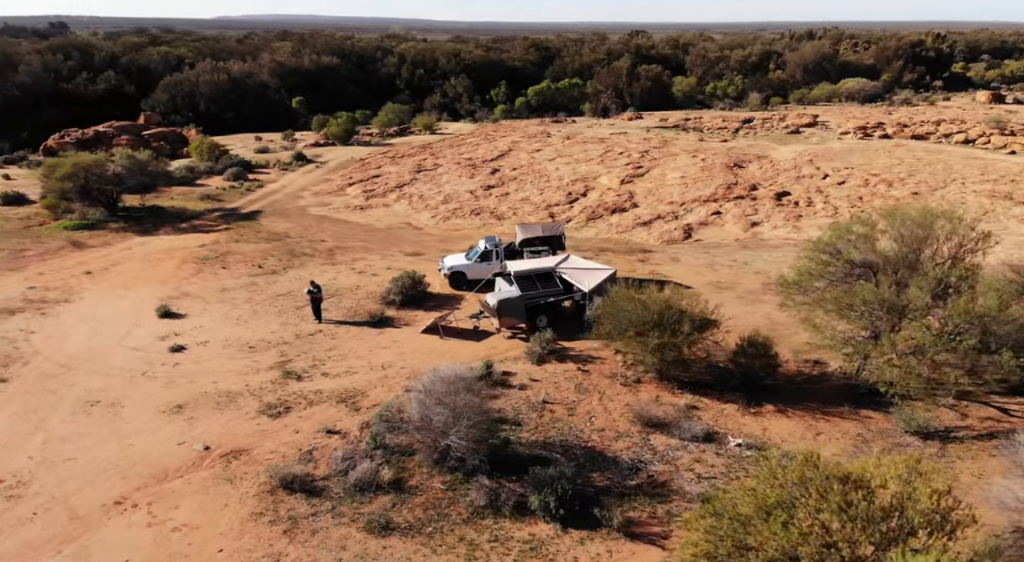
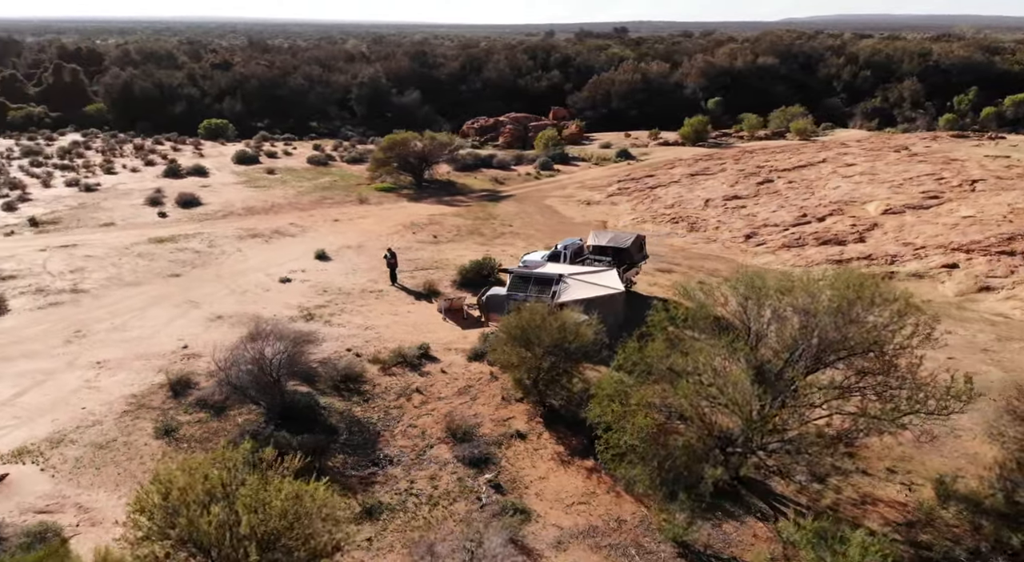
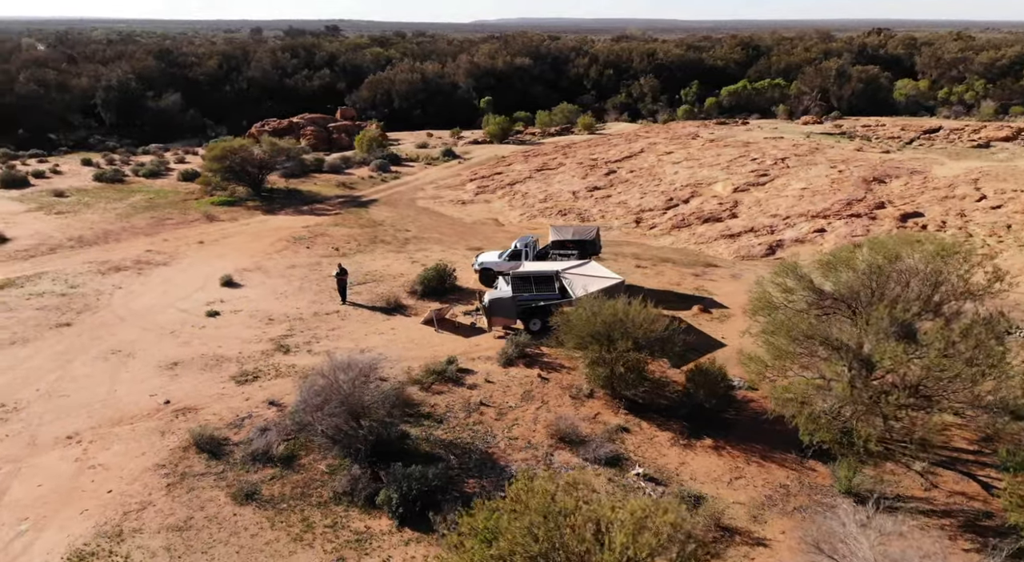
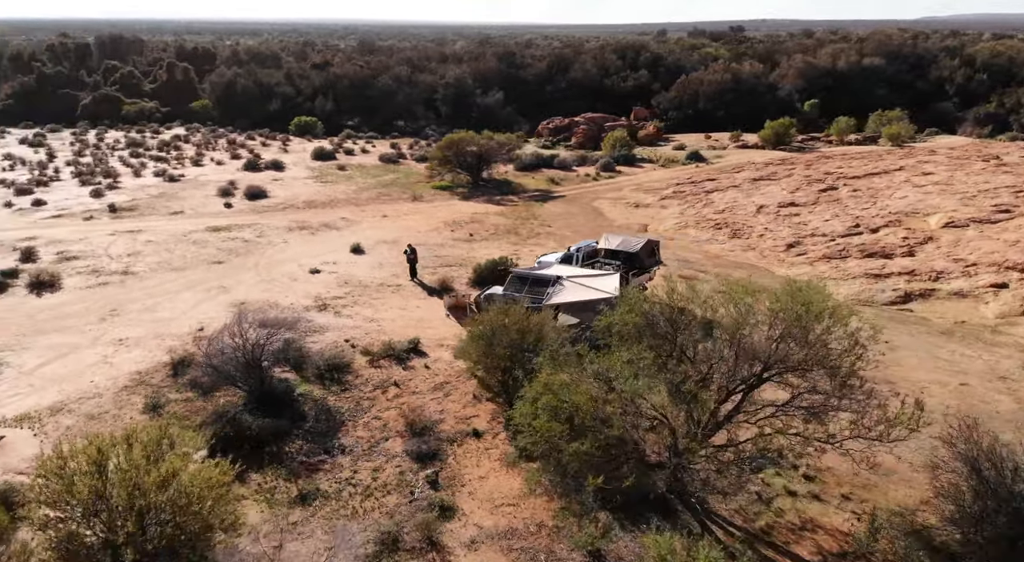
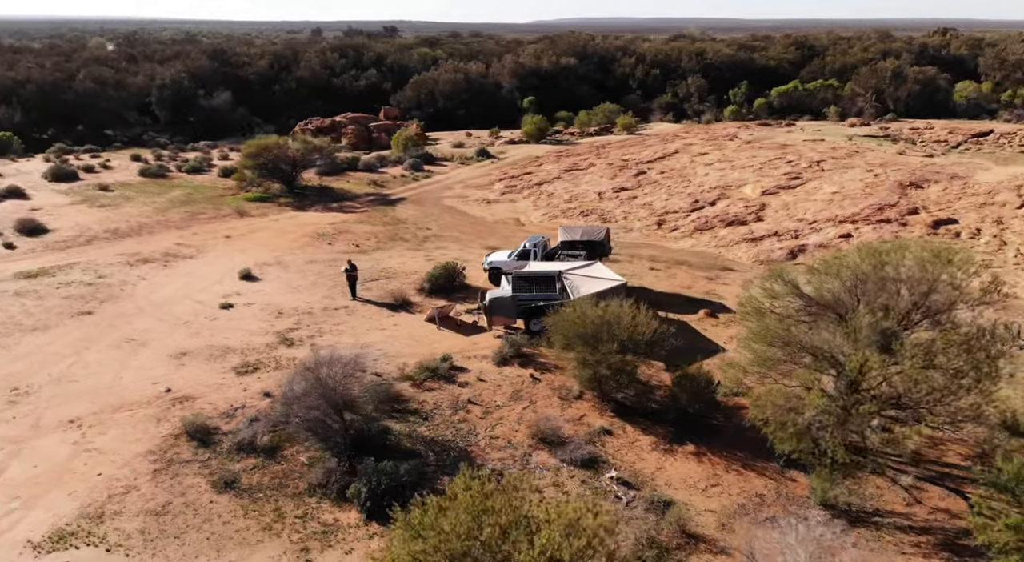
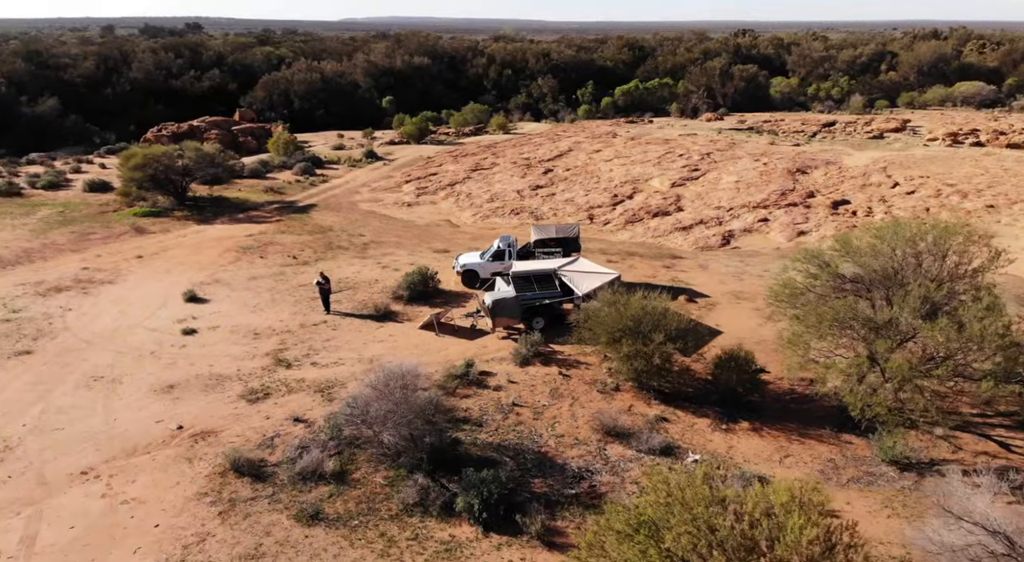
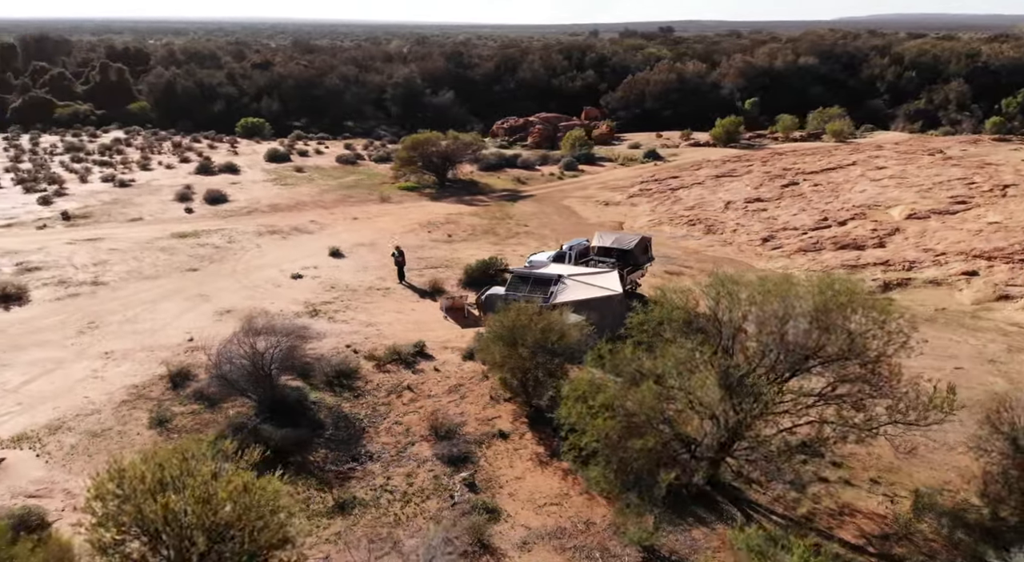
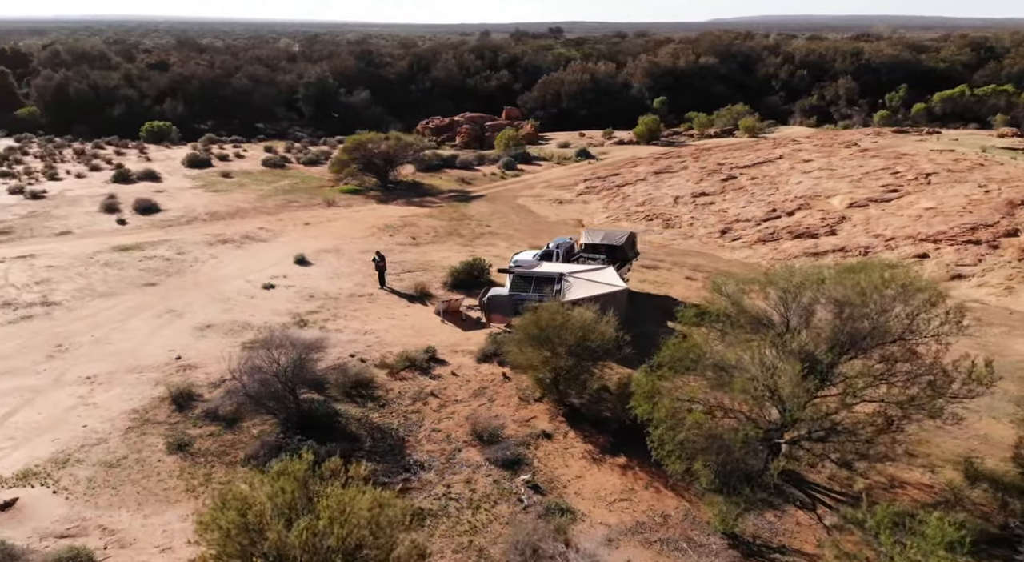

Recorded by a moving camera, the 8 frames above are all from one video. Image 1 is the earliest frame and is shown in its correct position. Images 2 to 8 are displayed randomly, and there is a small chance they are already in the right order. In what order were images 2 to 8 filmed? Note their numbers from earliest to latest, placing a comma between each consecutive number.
6, 3, 5, 8, 2, 7, 4
